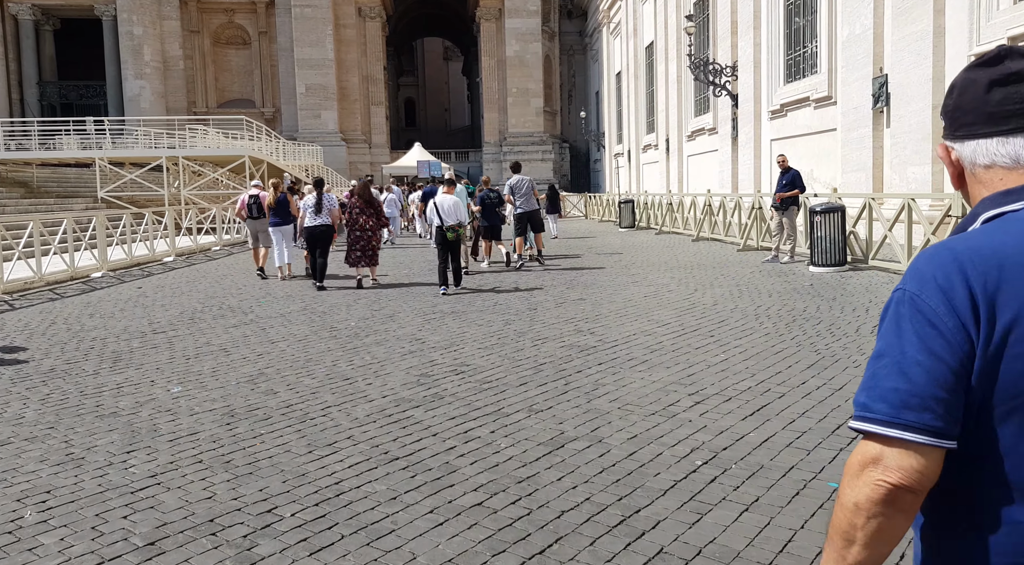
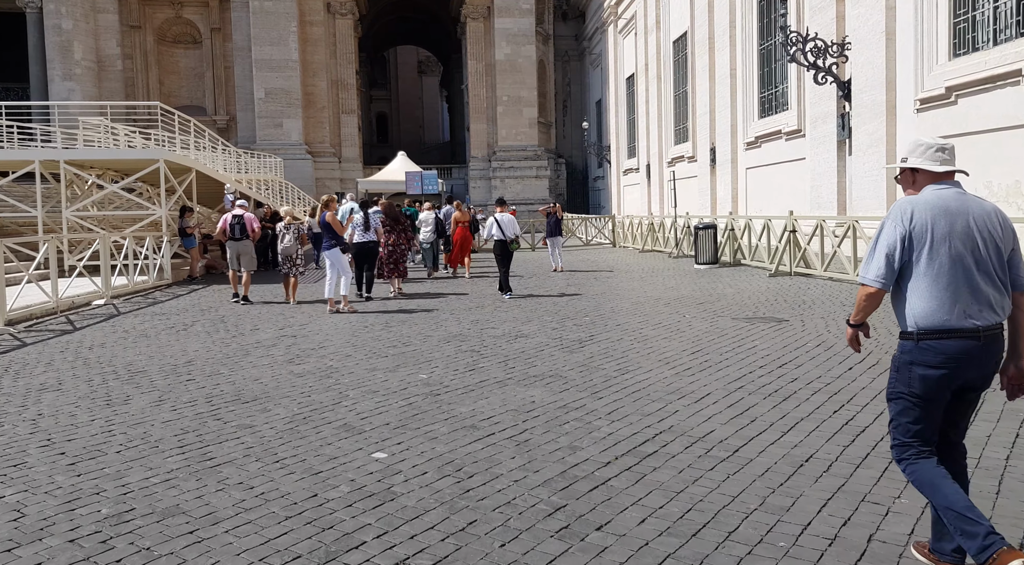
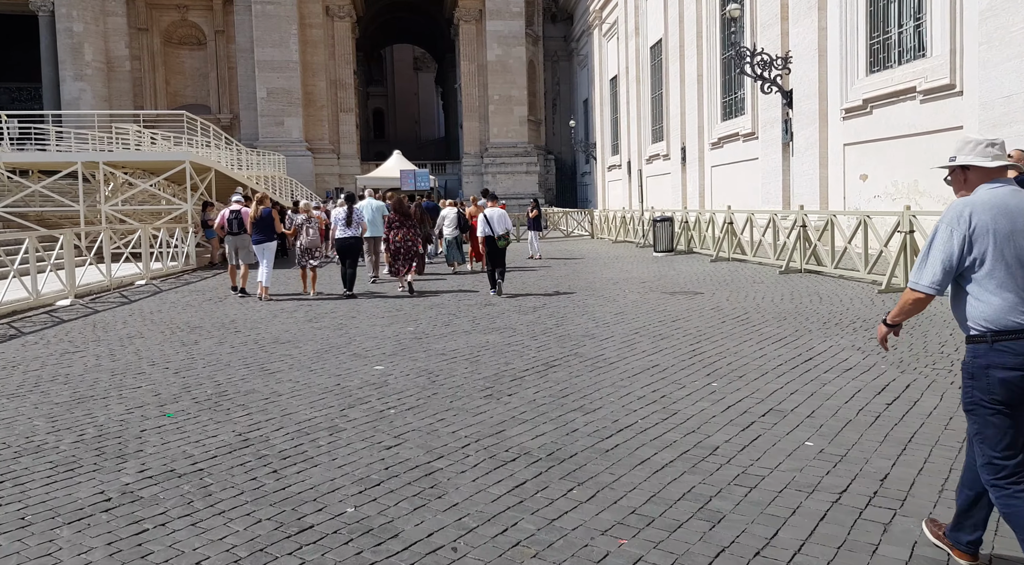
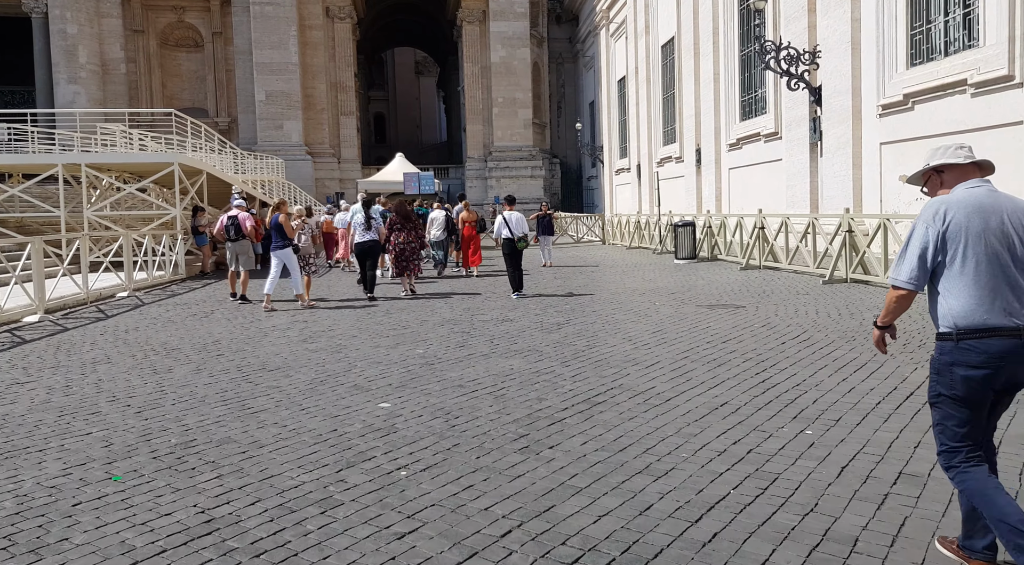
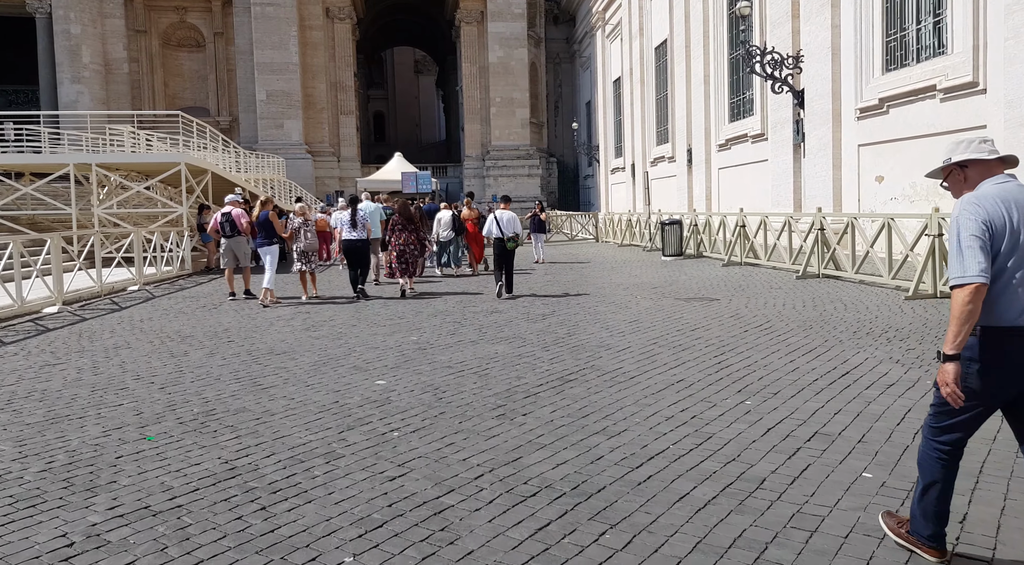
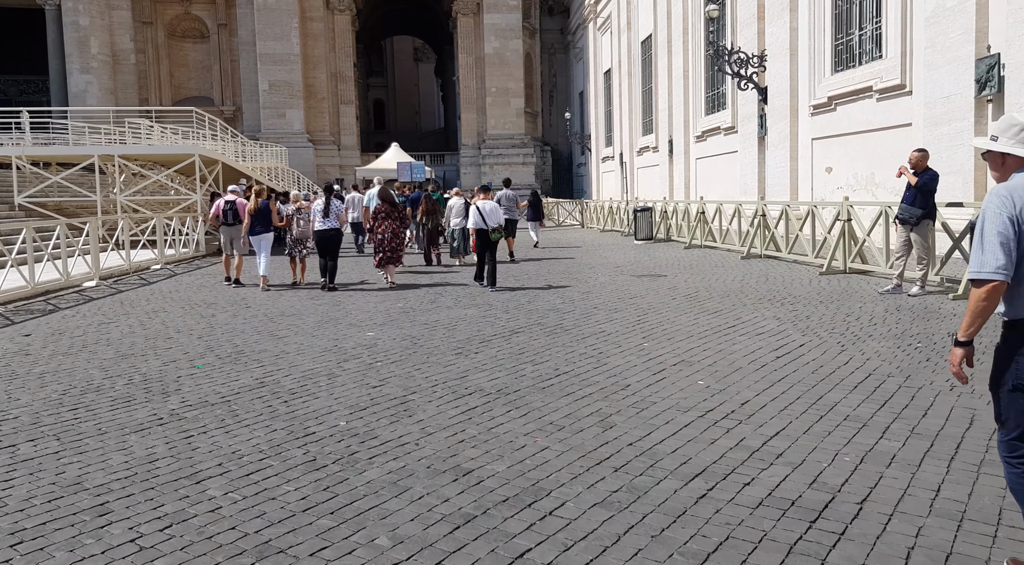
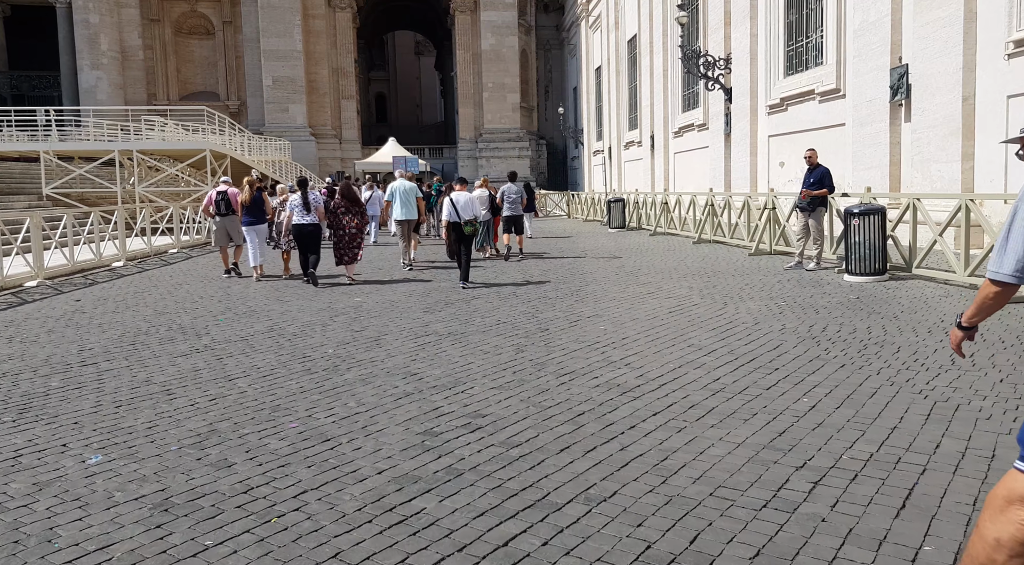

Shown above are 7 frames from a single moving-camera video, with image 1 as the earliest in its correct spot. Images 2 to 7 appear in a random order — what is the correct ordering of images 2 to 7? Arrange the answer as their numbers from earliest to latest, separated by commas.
7, 6, 3, 5, 4, 2
